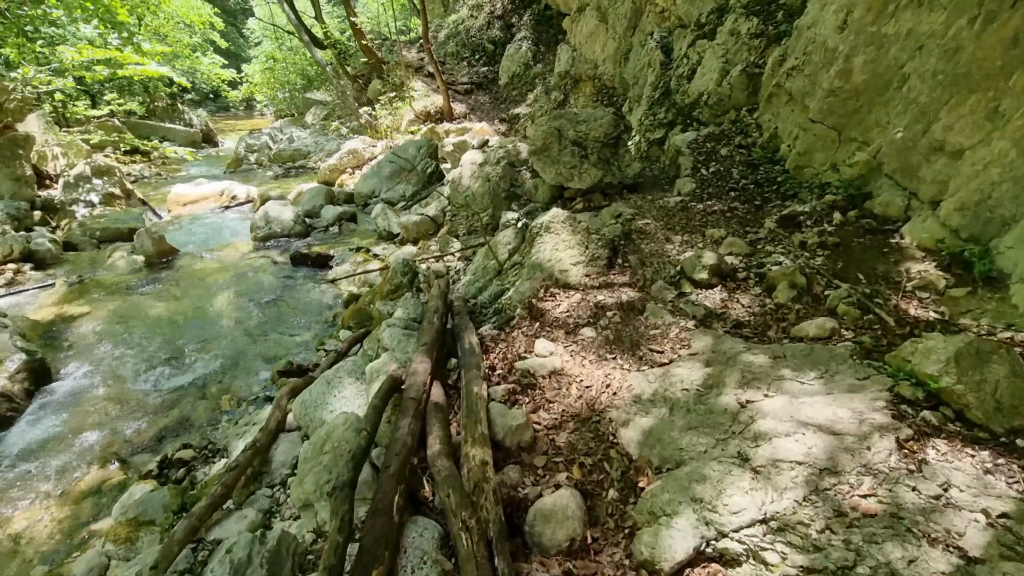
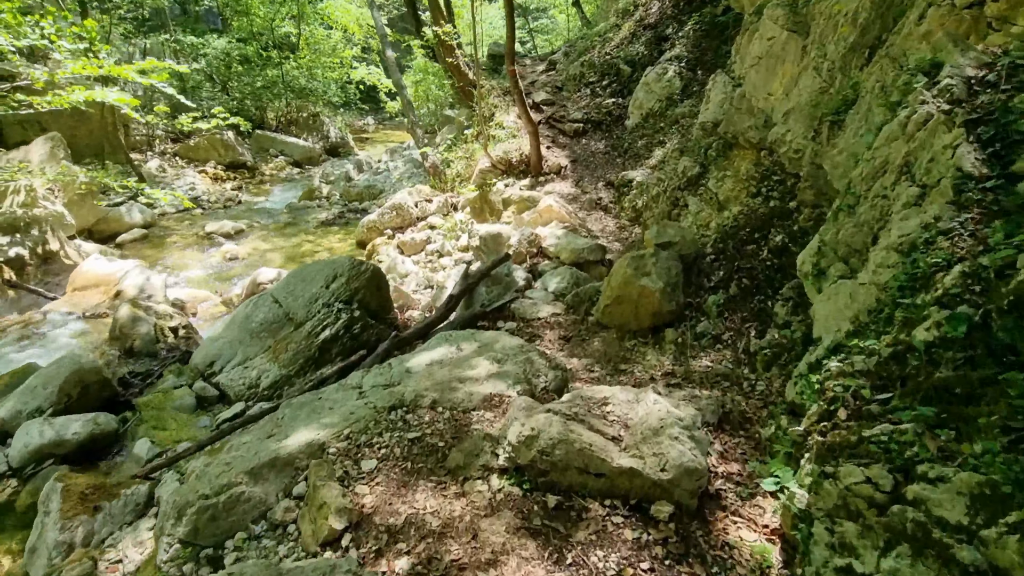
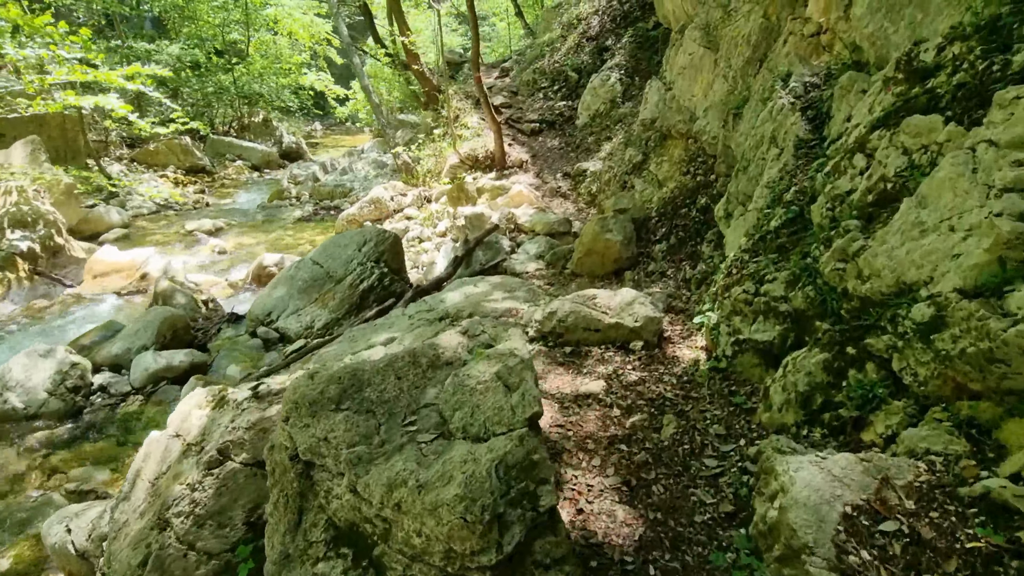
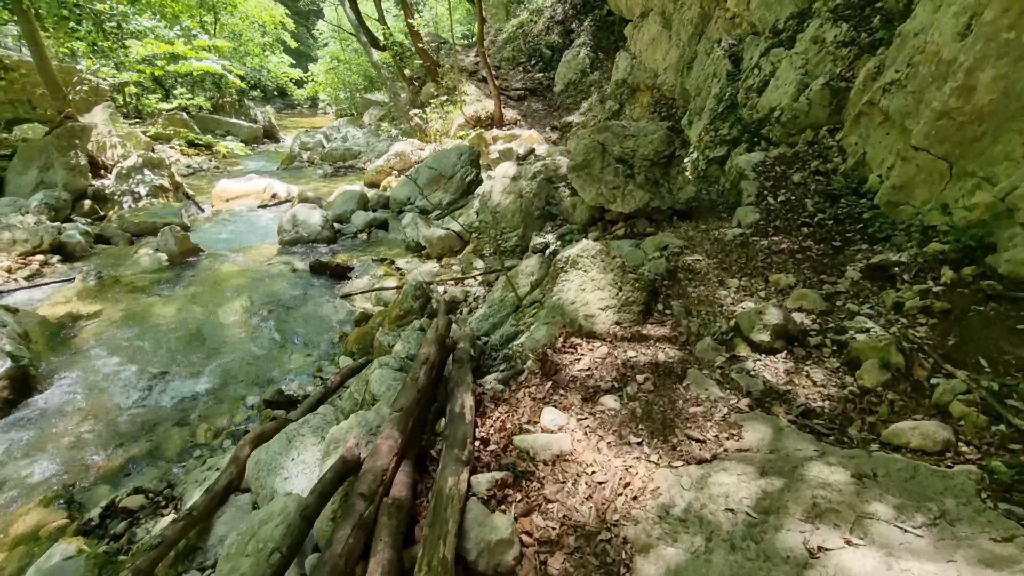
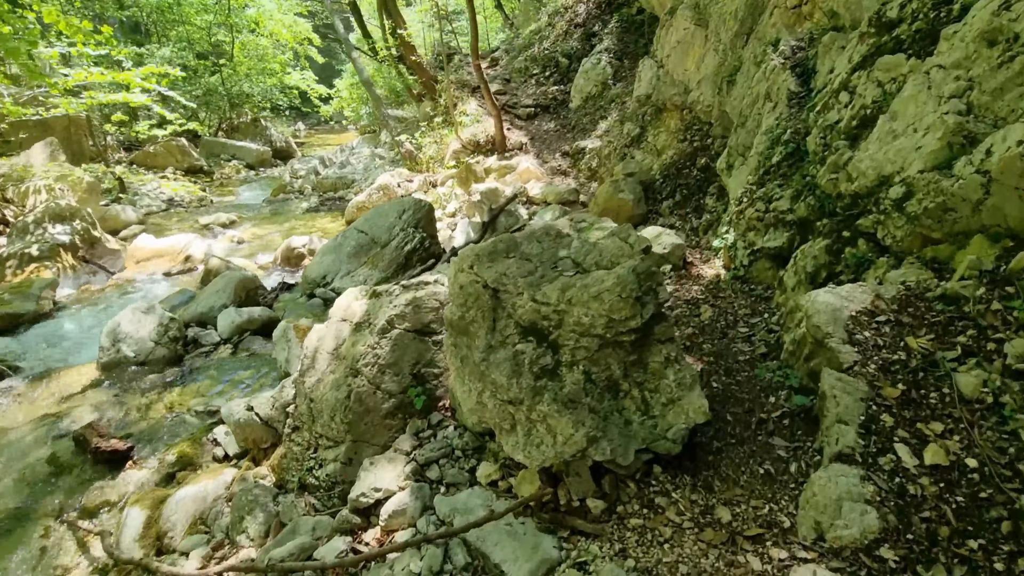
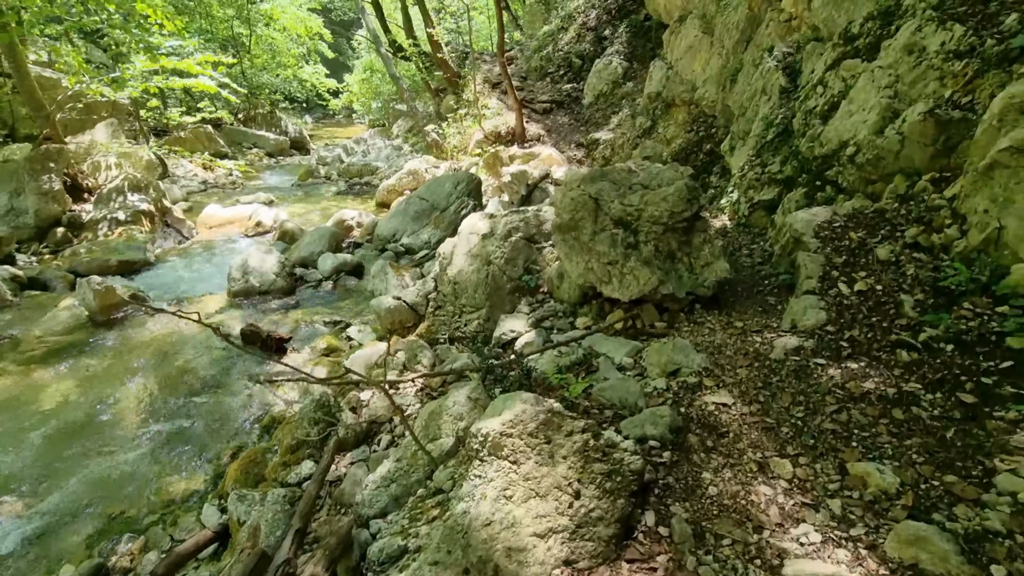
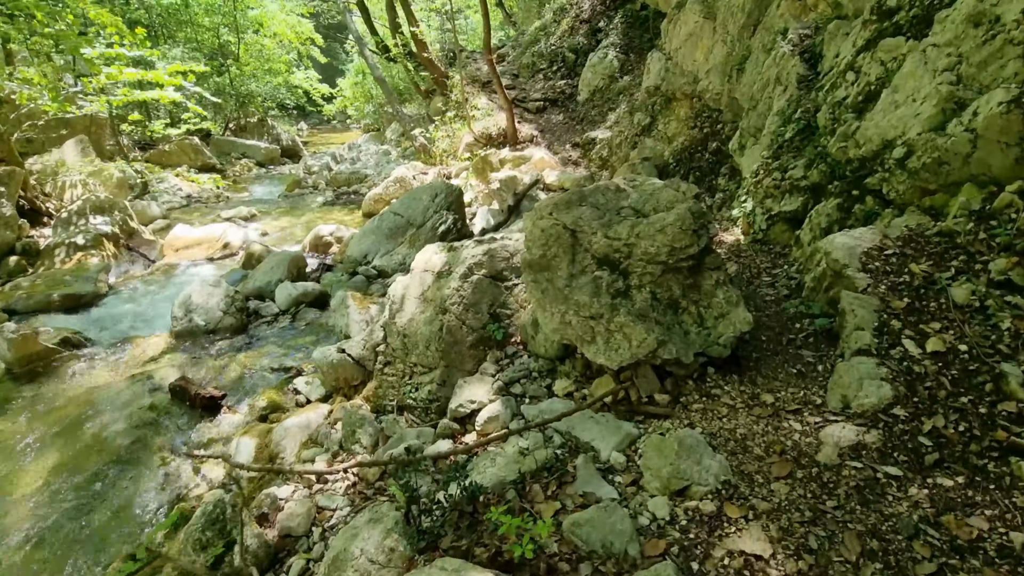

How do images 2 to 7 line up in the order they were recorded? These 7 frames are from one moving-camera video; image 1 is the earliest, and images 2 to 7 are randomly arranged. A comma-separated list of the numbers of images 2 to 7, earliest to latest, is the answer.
4, 6, 7, 5, 3, 2
